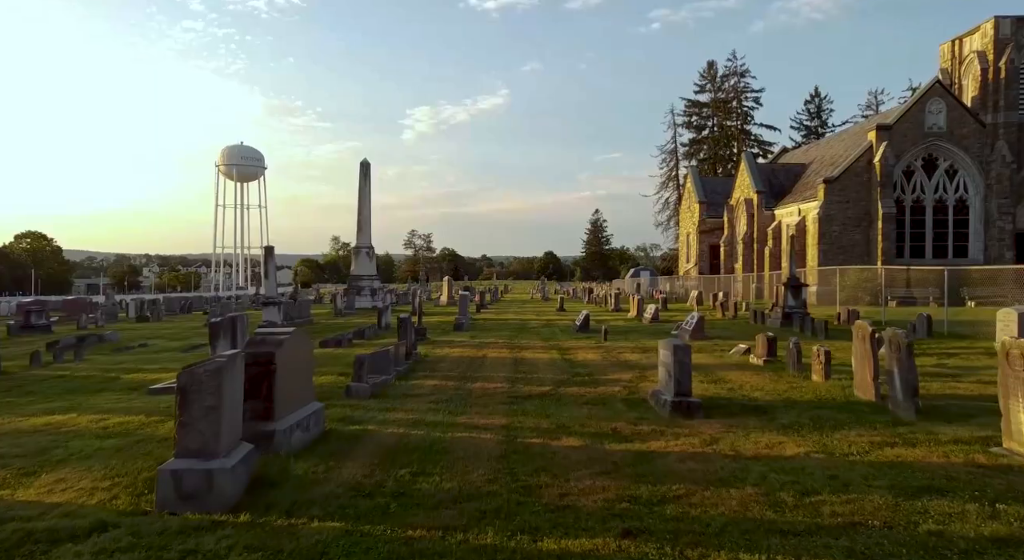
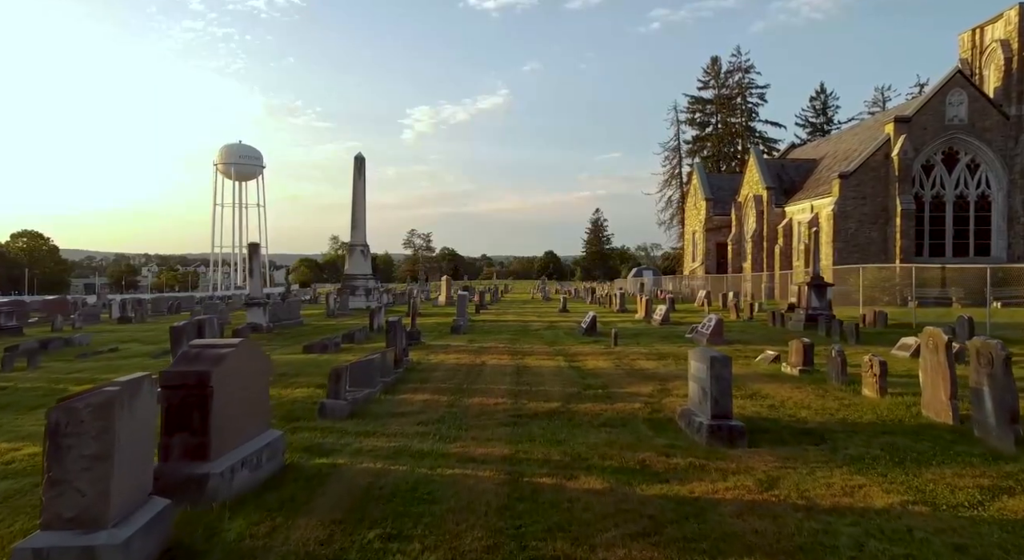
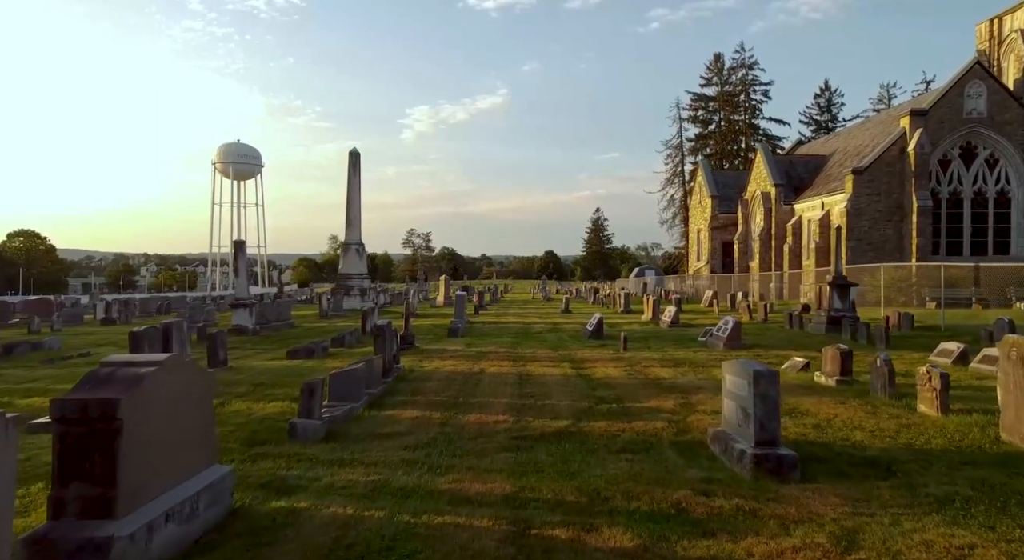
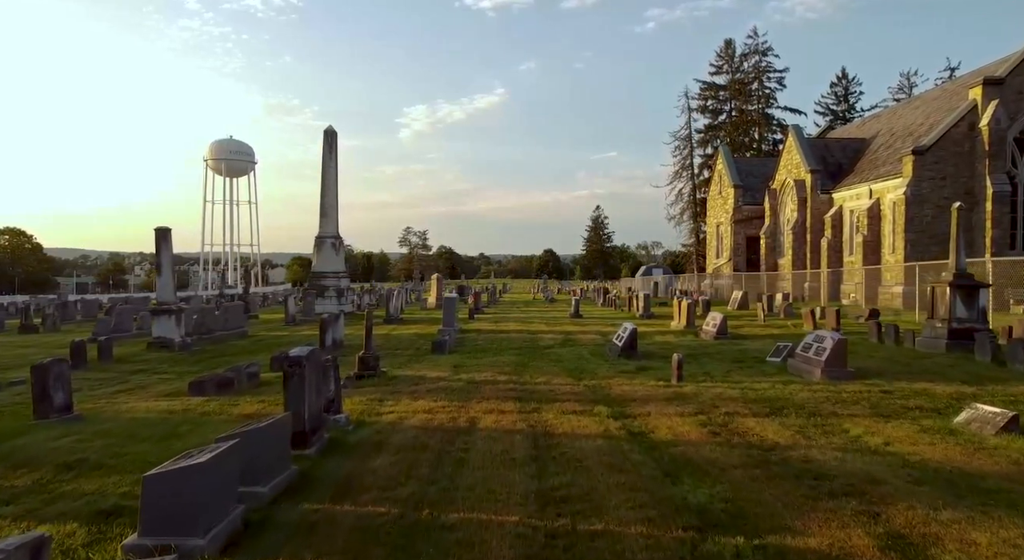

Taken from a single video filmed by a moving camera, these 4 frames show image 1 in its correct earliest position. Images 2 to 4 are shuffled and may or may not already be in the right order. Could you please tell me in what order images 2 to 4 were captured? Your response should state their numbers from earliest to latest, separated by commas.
2, 3, 4
